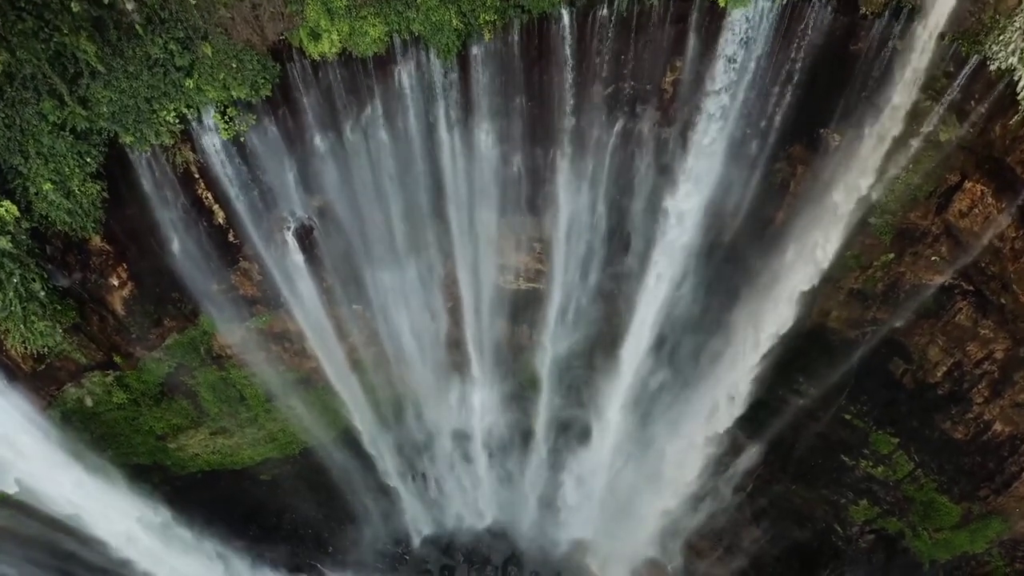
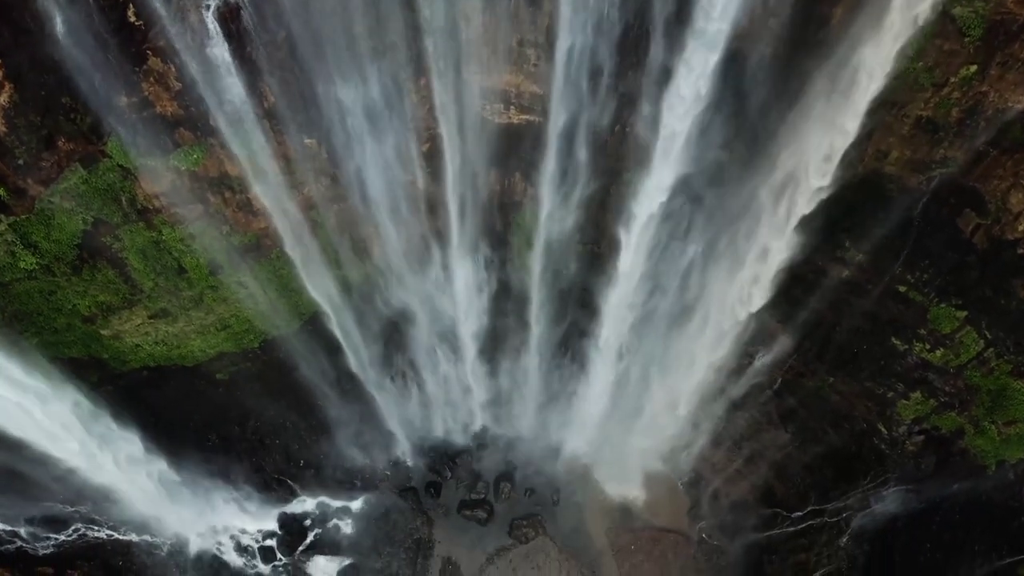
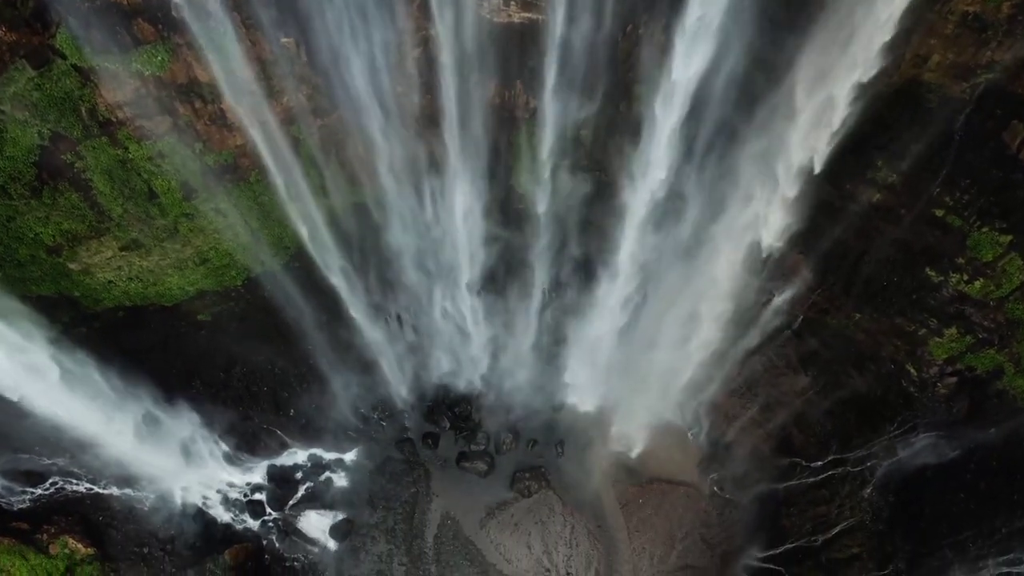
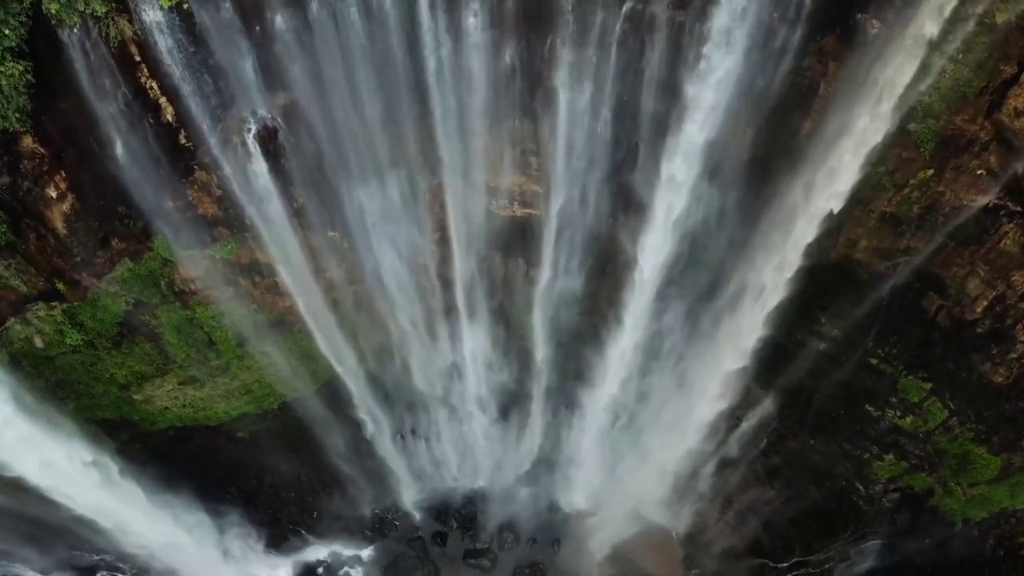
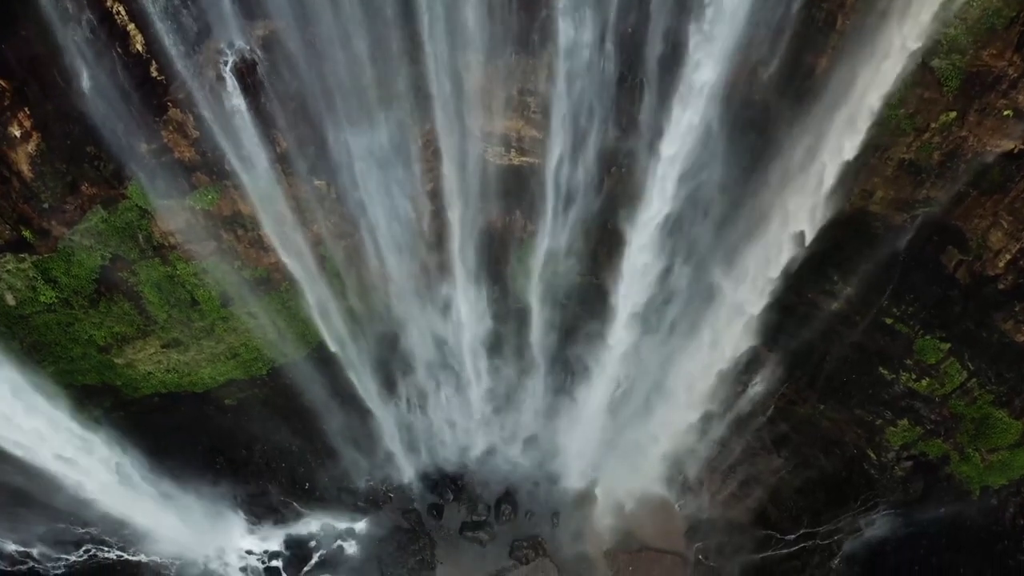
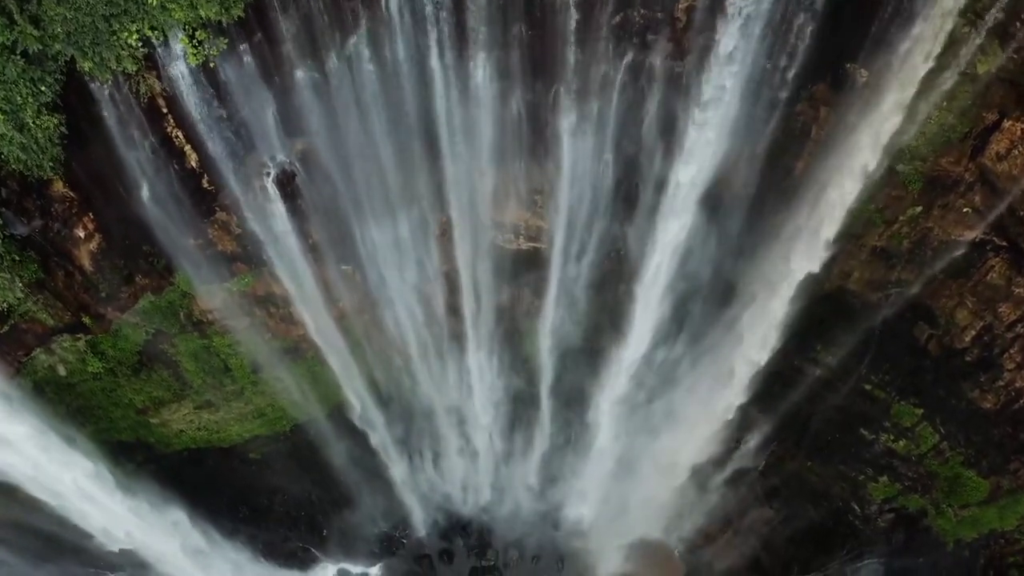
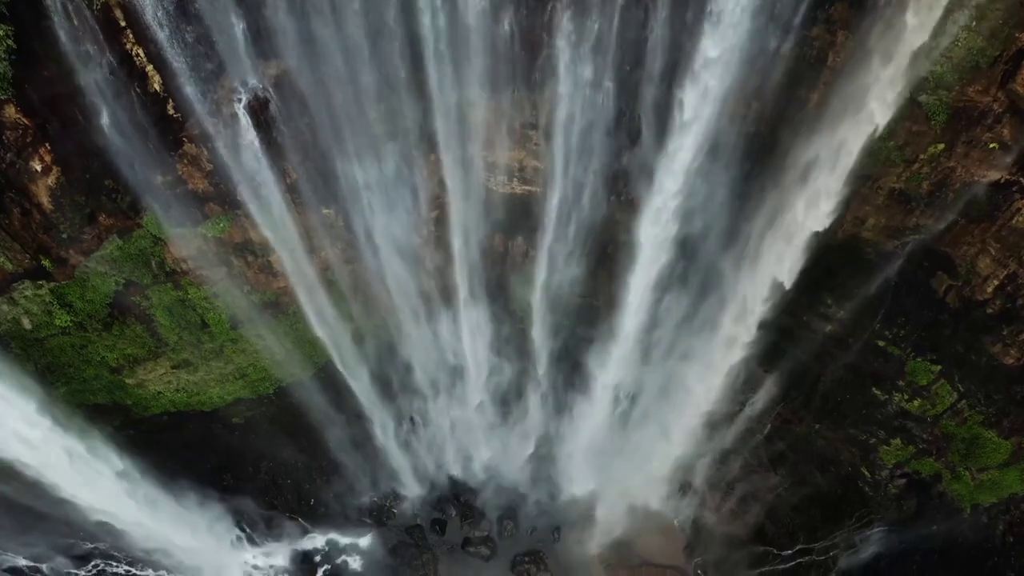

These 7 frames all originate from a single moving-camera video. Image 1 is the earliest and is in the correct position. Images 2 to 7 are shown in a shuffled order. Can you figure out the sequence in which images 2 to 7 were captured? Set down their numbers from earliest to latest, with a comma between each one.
6, 4, 7, 5, 2, 3
